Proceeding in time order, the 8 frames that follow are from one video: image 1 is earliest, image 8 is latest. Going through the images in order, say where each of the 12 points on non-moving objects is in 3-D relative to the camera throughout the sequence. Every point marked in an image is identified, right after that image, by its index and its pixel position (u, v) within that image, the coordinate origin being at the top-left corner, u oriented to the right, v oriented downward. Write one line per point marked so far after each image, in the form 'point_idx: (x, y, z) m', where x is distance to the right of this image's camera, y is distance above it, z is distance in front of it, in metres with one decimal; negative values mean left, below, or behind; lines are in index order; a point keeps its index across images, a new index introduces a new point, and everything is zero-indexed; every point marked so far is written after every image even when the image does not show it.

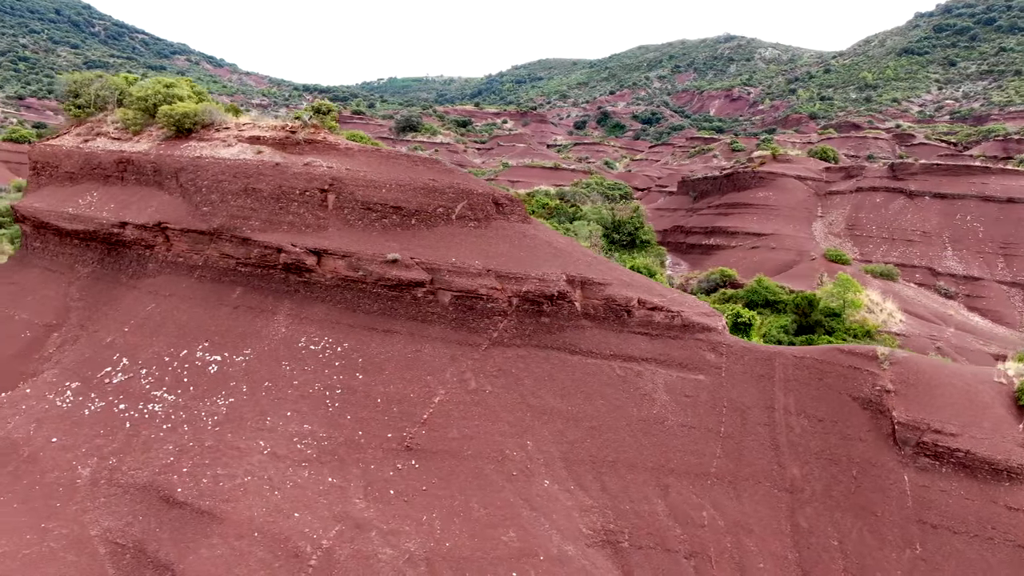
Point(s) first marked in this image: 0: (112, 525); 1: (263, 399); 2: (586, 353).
0: (-3.6, -2.1, +6.8) m
1: (-2.6, -1.2, +8.1) m
2: (+0.8, -0.7, +8.8) m
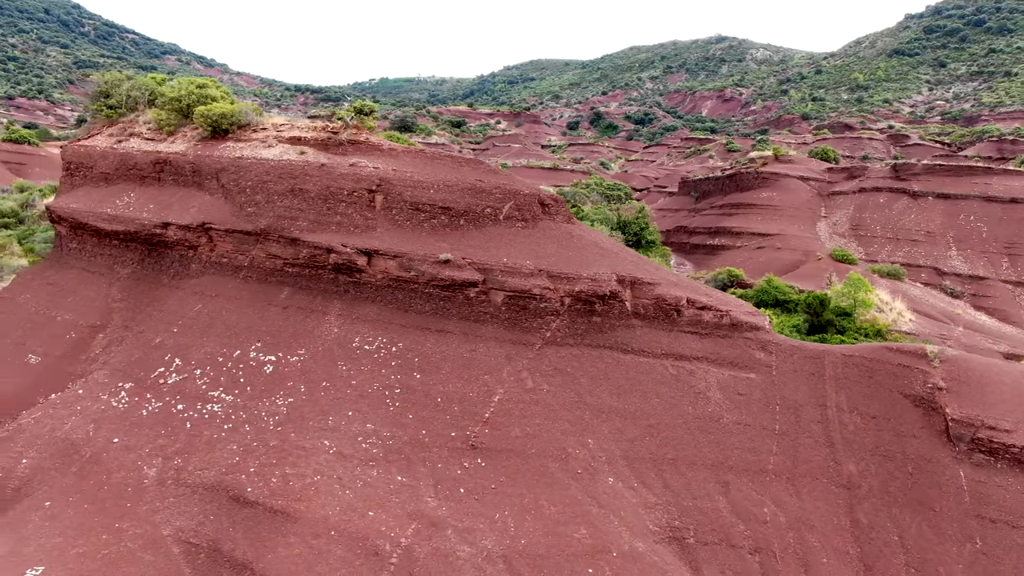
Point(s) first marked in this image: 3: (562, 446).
0: (-2.9, -2.1, +6.8) m
1: (-2.0, -1.2, +8.1) m
2: (+1.5, -0.7, +8.9) m
3: (+0.5, -1.6, +7.7) m
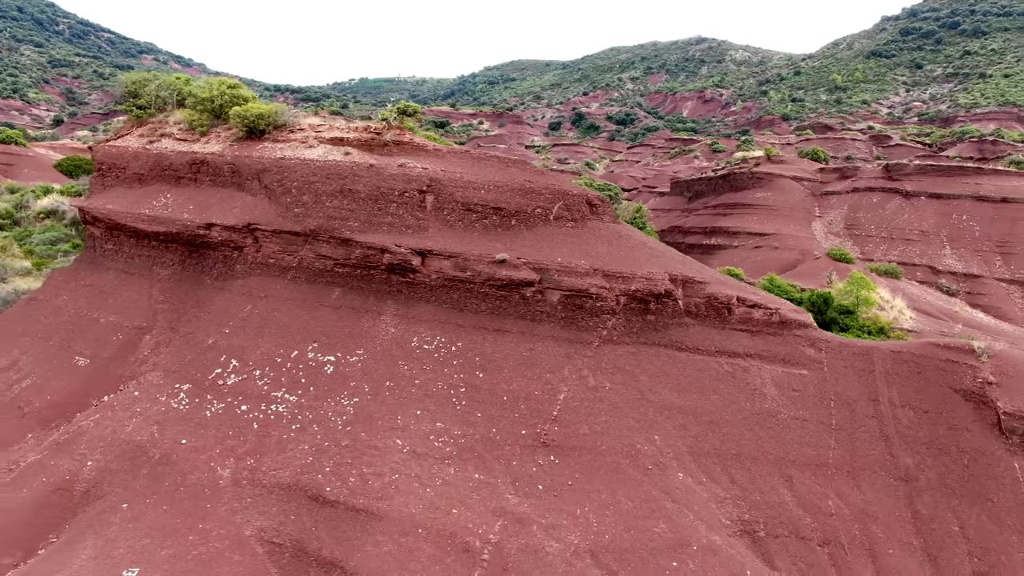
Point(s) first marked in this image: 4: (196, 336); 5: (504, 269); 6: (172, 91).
0: (-2.2, -2.1, +6.9) m
1: (-1.3, -1.2, +8.2) m
2: (+2.1, -0.7, +9.0) m
3: (+1.2, -1.6, +7.8) m
4: (-4.0, -0.6, +9.7) m
5: (-0.1, +0.2, +9.1) m
6: (-5.9, +3.4, +13.4) m
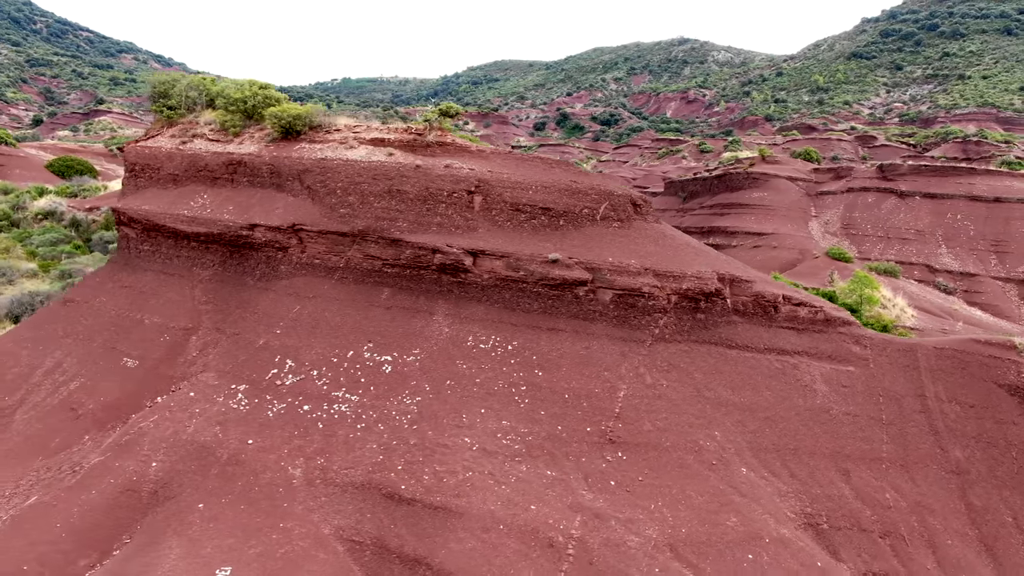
0: (-1.5, -2.1, +6.9) m
1: (-0.7, -1.2, +8.3) m
2: (+2.7, -0.7, +9.2) m
3: (+1.9, -1.6, +8.0) m
4: (-3.3, -0.6, +9.7) m
5: (+0.5, +0.2, +9.2) m
6: (-5.4, +3.4, +13.4) m
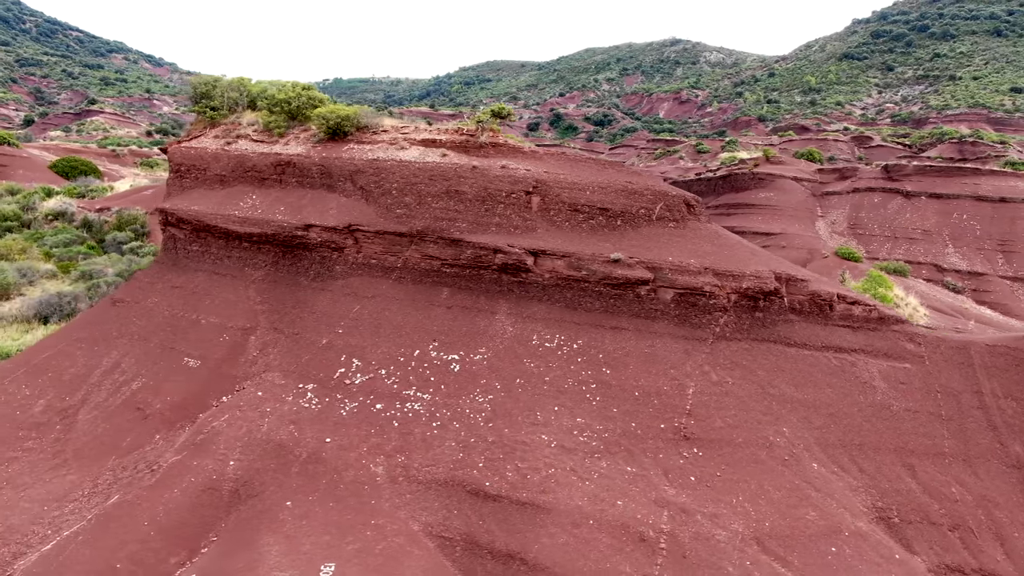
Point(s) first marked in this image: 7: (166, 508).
0: (-0.7, -2.1, +7.0) m
1: (+0.1, -1.2, +8.4) m
2: (+3.5, -0.7, +9.3) m
3: (+2.6, -1.5, +8.1) m
4: (-2.6, -0.6, +9.8) m
5: (+1.3, +0.2, +9.3) m
6: (-4.7, +3.4, +13.4) m
7: (-3.3, -2.1, +7.4) m
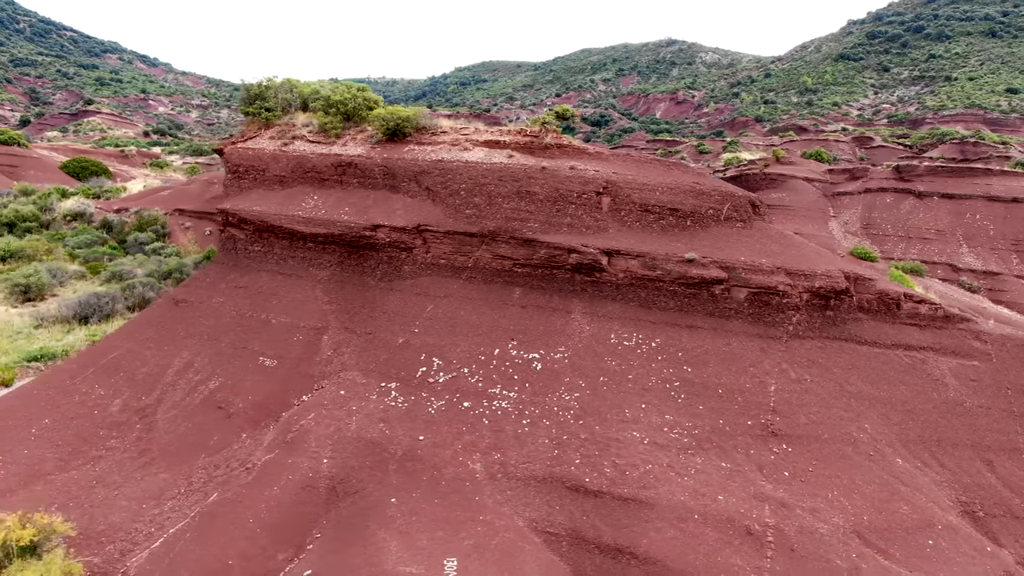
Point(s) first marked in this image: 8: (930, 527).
0: (+0.2, -2.1, +7.1) m
1: (+1.0, -1.2, +8.5) m
2: (+4.4, -0.7, +9.5) m
3: (+3.6, -1.5, +8.2) m
4: (-1.7, -0.6, +9.9) m
5: (+2.2, +0.3, +9.5) m
6: (-3.8, +3.4, +13.5) m
7: (-2.4, -2.1, +7.5) m
8: (+3.9, -2.2, +7.2) m
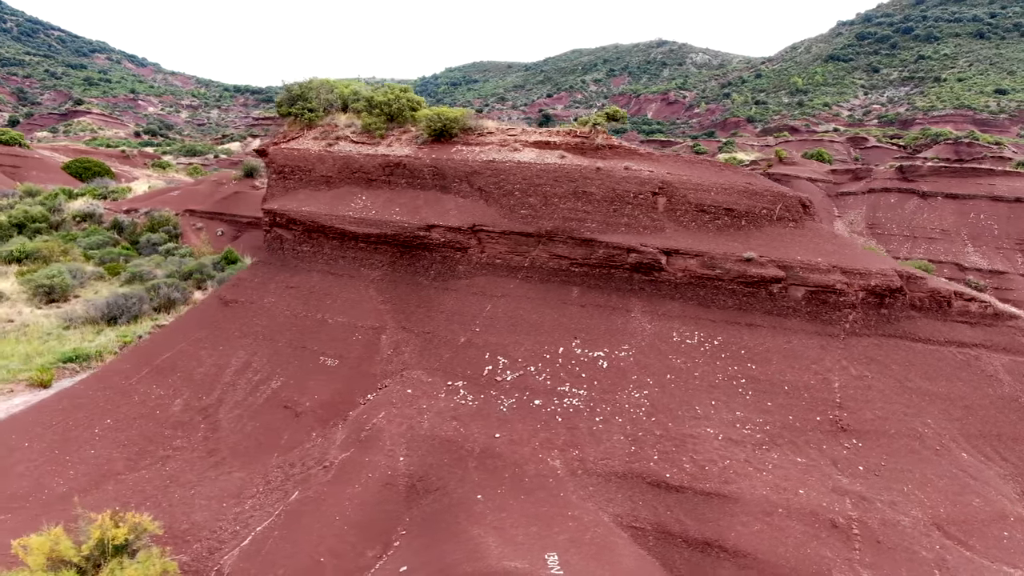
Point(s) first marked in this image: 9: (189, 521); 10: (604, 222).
0: (+1.0, -2.1, +7.2) m
1: (+1.8, -1.1, +8.6) m
2: (+5.2, -0.7, +9.7) m
3: (+4.4, -1.5, +8.4) m
4: (-0.9, -0.6, +9.9) m
5: (+3.0, +0.3, +9.6) m
6: (-3.1, +3.4, +13.6) m
7: (-1.6, -2.1, +7.6) m
8: (+4.7, -2.2, +7.4) m
9: (-3.2, -2.3, +7.6) m
10: (+1.2, +0.9, +10.2) m
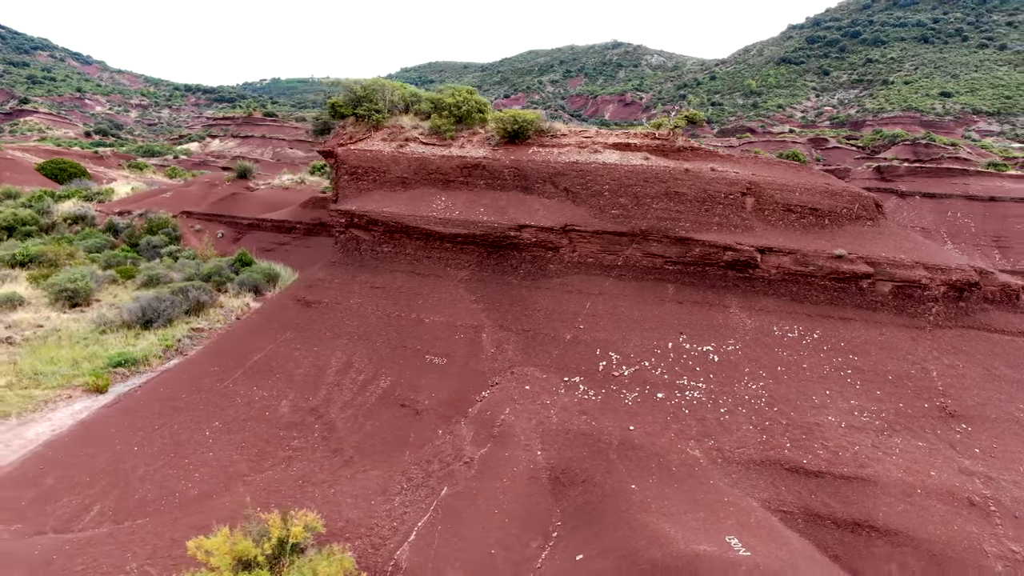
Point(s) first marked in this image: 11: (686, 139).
0: (+2.5, -2.0, +7.6) m
1: (+3.2, -1.1, +9.0) m
2: (+6.5, -0.6, +10.3) m
3: (+5.8, -1.4, +9.0) m
4: (+0.4, -0.6, +10.2) m
5: (+4.3, +0.3, +10.1) m
6: (-2.0, +3.4, +13.7) m
7: (-0.1, -2.1, +7.8) m
8: (+6.2, -2.1, +8.0) m
9: (-1.7, -2.3, +7.7) m
10: (+2.5, +0.9, +10.6) m
11: (+2.5, +2.3, +11.8) m
